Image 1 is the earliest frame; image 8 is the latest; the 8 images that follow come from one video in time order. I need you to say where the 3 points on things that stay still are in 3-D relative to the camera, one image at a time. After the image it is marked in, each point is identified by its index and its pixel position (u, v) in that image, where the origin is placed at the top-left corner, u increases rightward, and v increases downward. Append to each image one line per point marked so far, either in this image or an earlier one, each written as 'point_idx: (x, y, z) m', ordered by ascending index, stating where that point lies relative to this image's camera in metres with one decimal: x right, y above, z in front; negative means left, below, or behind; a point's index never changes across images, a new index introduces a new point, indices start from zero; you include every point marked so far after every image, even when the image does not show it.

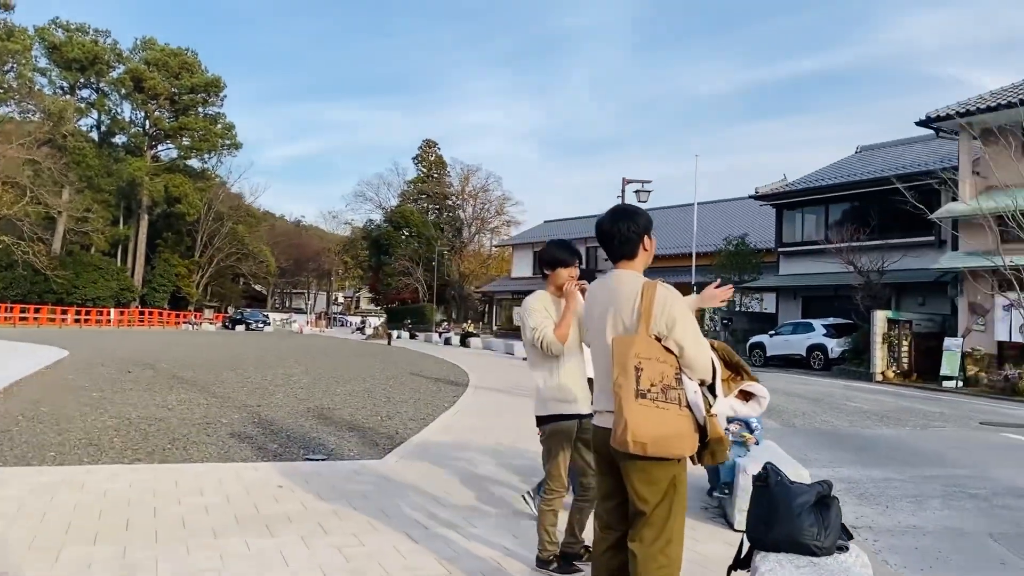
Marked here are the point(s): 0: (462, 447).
0: (-0.5, -1.5, +8.1) m
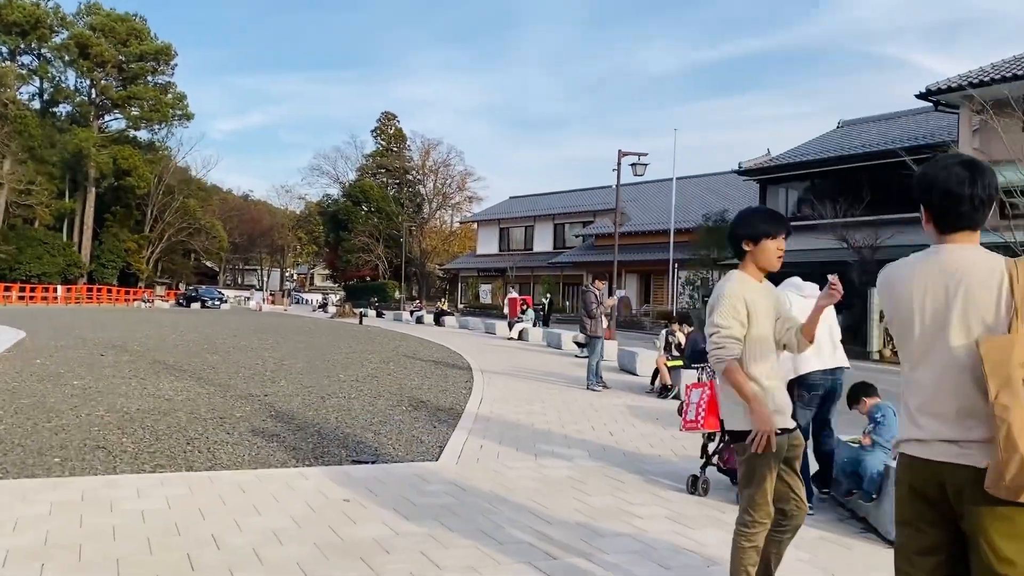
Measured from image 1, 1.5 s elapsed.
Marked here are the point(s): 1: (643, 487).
0: (0.0, -1.3, +7.2) m
1: (+0.9, -1.3, +5.7) m
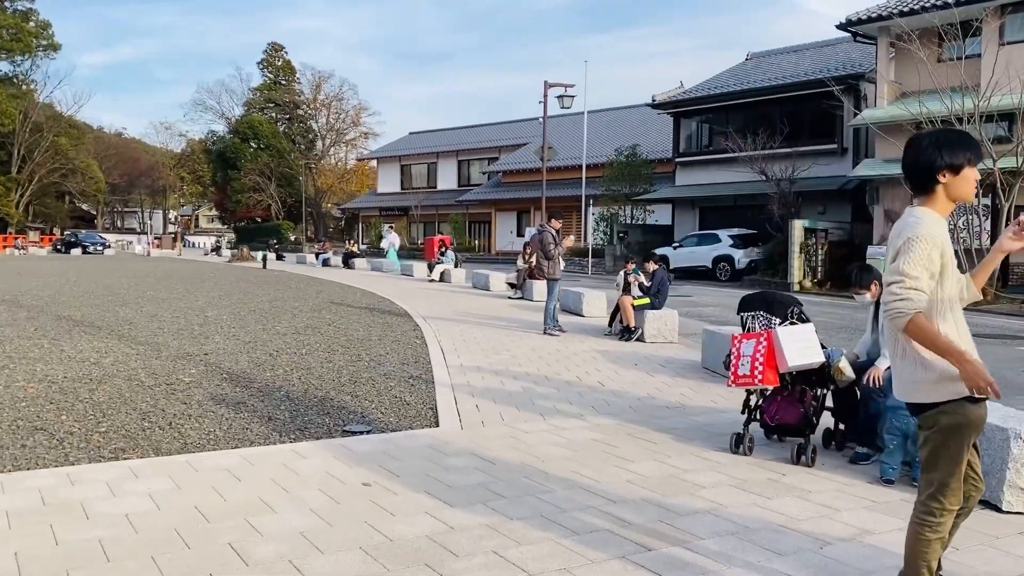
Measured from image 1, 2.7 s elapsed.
0: (0.0, -0.9, +6.6) m
1: (+1.0, -1.0, +5.2) m
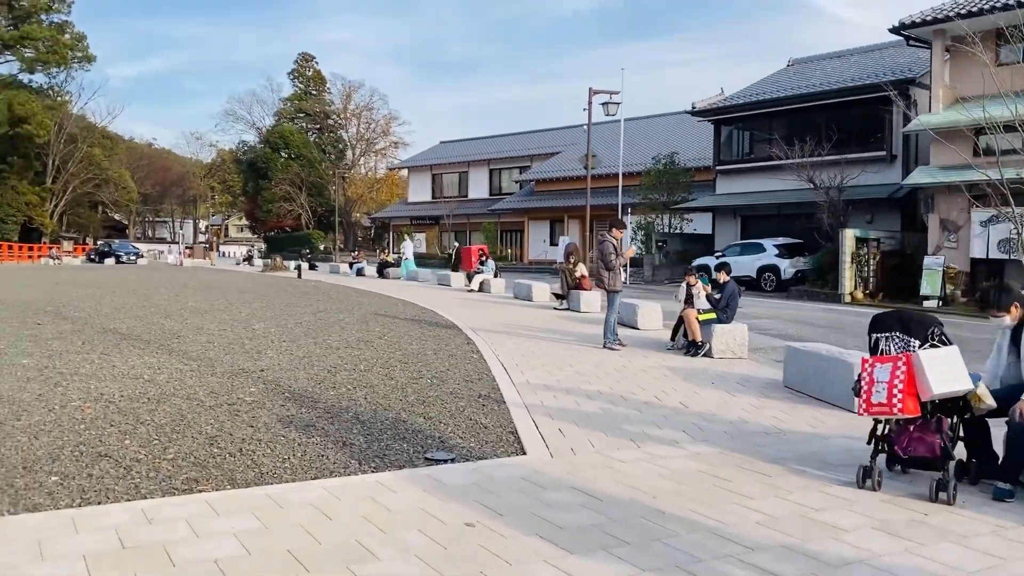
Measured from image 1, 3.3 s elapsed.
0: (+0.6, -1.0, +6.1) m
1: (+1.6, -1.1, +4.7) m
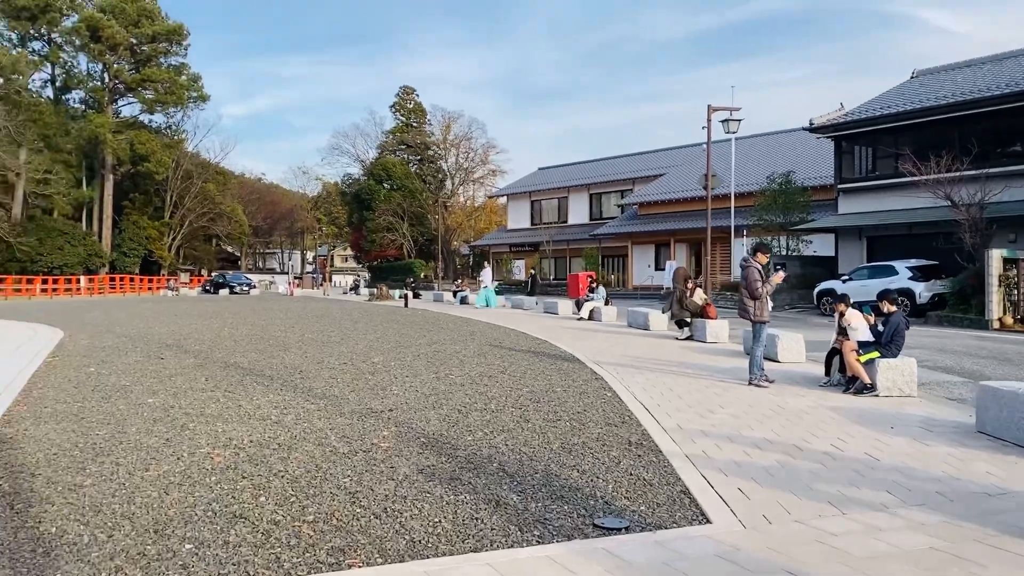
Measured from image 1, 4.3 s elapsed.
0: (+1.7, -1.2, +5.3) m
1: (+2.4, -1.2, +3.8) m
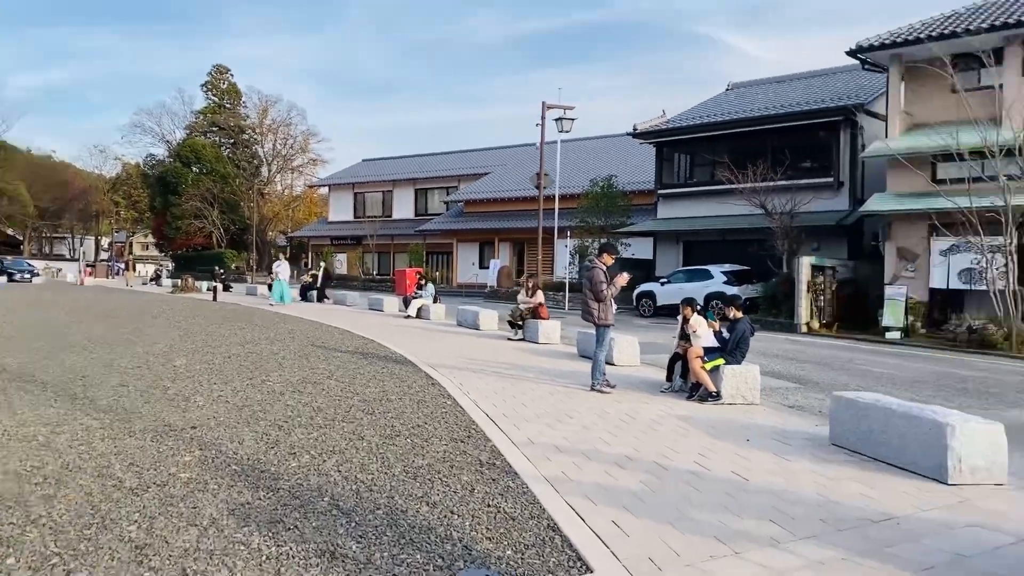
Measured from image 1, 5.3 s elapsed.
0: (+0.8, -1.2, +4.7) m
1: (+1.9, -1.3, +3.4) m
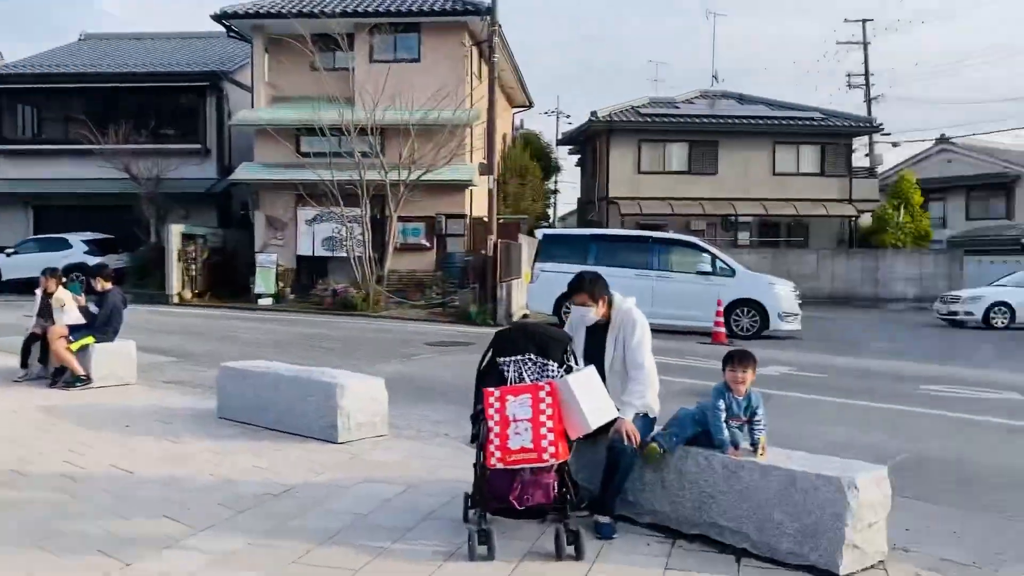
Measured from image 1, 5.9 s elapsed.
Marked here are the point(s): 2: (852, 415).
0: (-2.1, -1.1, +3.7) m
1: (-0.4, -1.1, +3.4) m
2: (+2.7, -1.0, +6.8) m
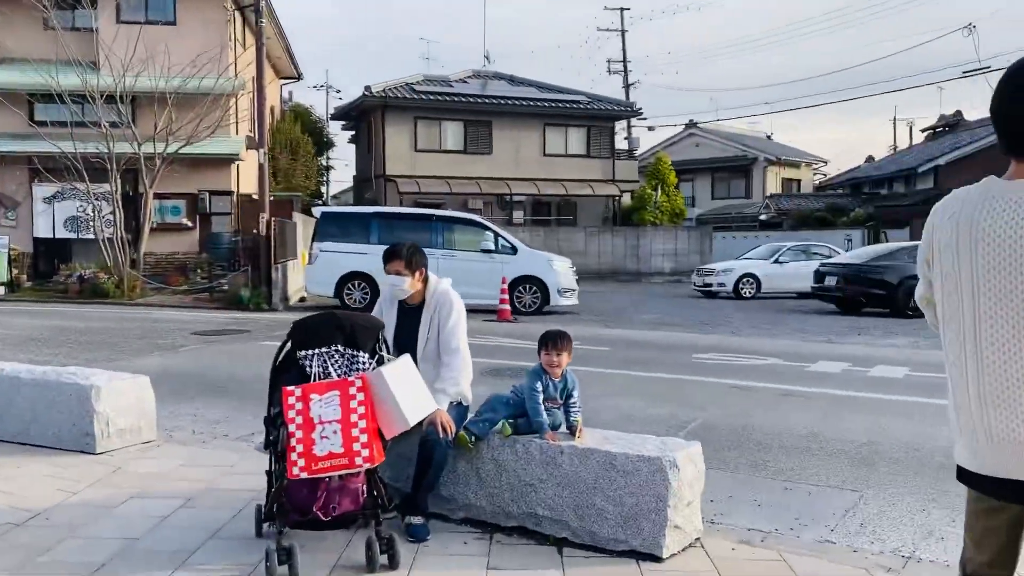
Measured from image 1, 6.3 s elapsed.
0: (-2.8, -1.1, +2.8) m
1: (-1.1, -1.1, +2.9) m
2: (+1.0, -0.8, +7.0) m
